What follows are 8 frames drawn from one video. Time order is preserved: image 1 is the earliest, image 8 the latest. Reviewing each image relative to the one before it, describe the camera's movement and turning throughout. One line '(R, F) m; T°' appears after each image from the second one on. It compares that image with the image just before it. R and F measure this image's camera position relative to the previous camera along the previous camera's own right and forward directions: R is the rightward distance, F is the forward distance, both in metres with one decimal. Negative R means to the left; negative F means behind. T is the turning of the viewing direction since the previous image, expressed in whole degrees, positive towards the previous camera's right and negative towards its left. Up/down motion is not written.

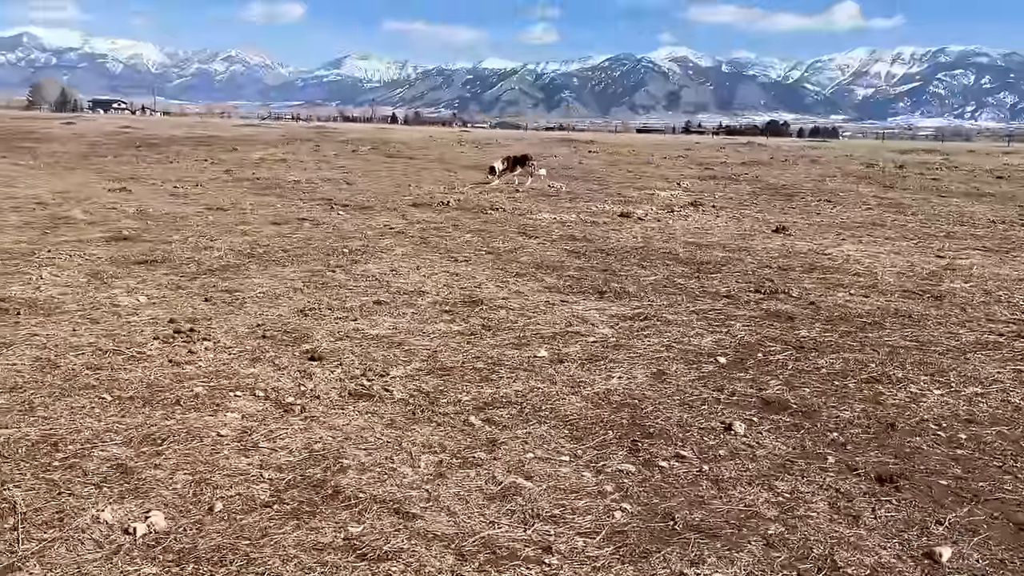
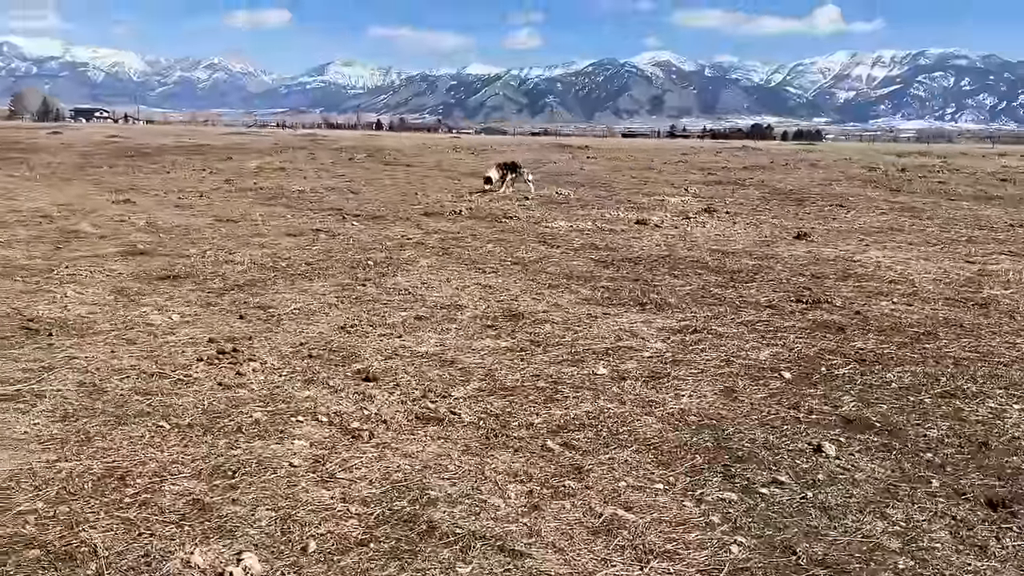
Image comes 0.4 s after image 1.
(-0.5, +0.2) m; +1°
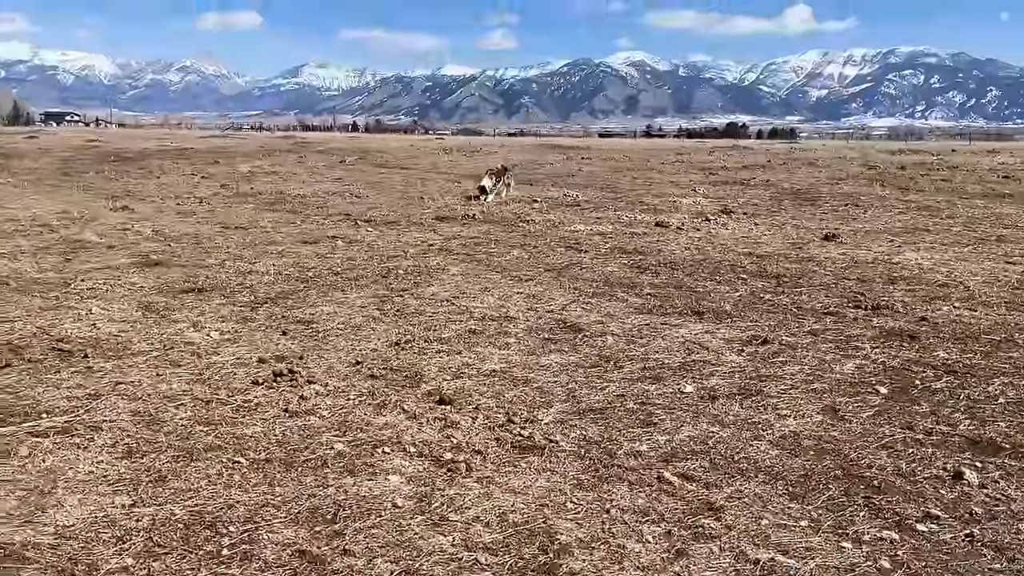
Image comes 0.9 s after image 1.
(-0.7, +0.4) m; +1°
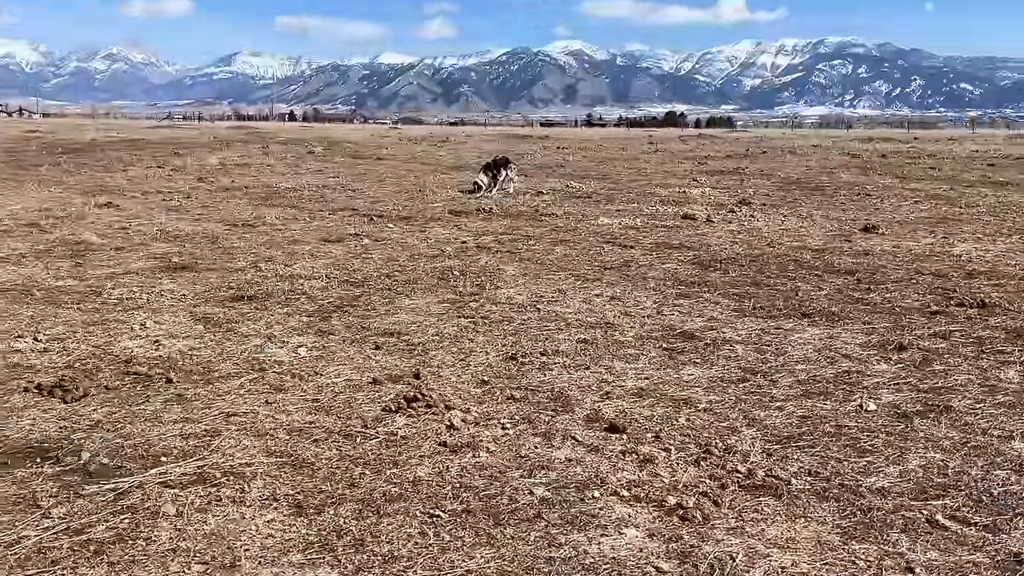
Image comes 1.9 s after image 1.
(-1.3, +0.7) m; +3°
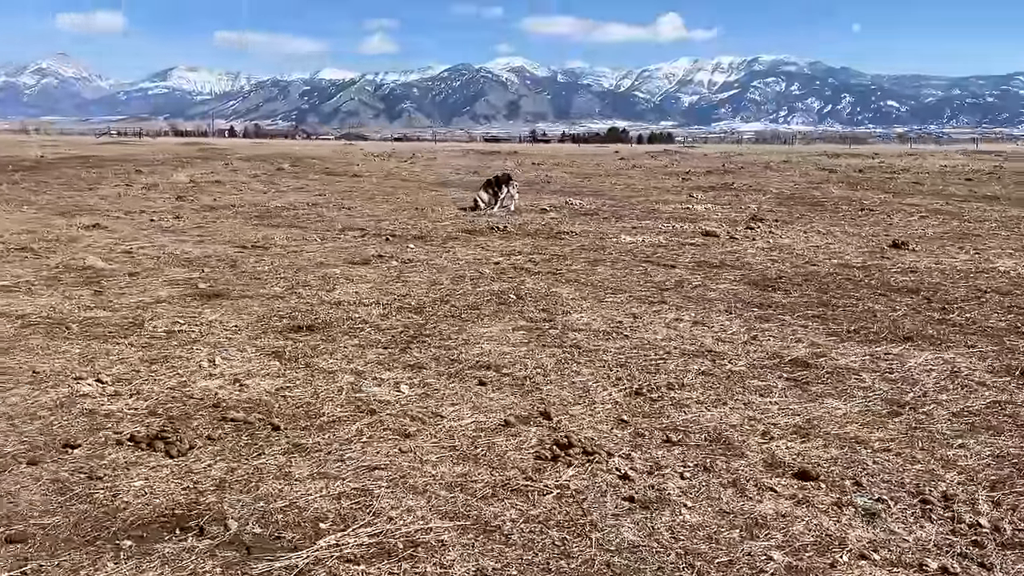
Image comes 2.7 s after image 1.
(-1.2, +0.6) m; +3°
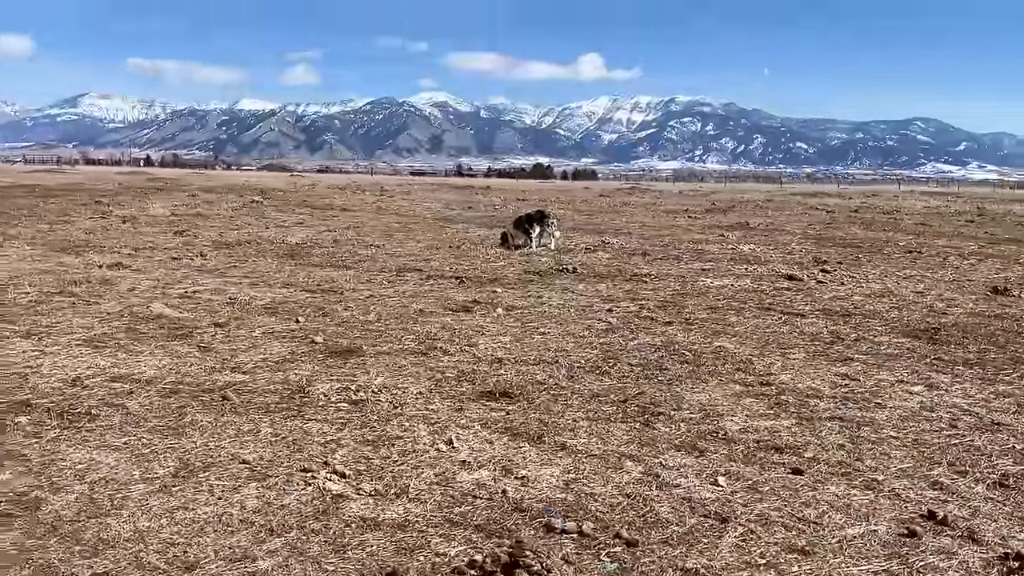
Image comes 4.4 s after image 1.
(-2.4, +1.2) m; +4°
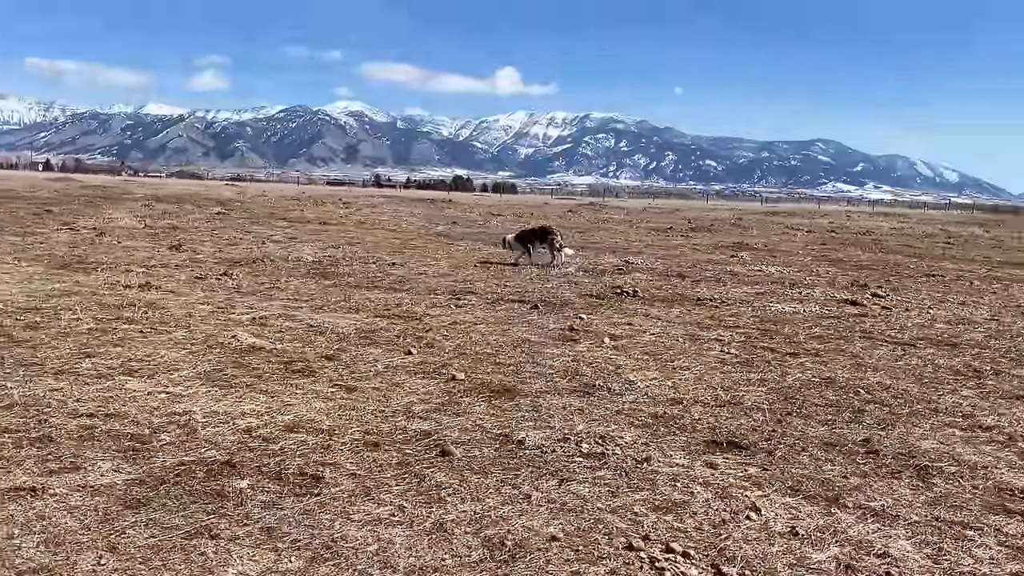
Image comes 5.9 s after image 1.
(-2.2, +0.8) m; +5°
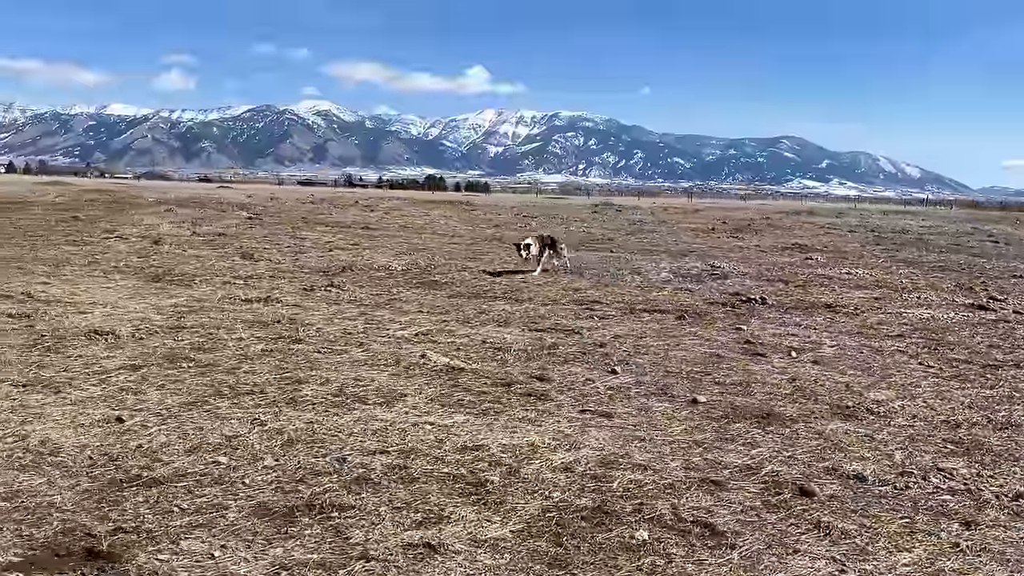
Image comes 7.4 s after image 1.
(-2.4, +0.5) m; +1°
